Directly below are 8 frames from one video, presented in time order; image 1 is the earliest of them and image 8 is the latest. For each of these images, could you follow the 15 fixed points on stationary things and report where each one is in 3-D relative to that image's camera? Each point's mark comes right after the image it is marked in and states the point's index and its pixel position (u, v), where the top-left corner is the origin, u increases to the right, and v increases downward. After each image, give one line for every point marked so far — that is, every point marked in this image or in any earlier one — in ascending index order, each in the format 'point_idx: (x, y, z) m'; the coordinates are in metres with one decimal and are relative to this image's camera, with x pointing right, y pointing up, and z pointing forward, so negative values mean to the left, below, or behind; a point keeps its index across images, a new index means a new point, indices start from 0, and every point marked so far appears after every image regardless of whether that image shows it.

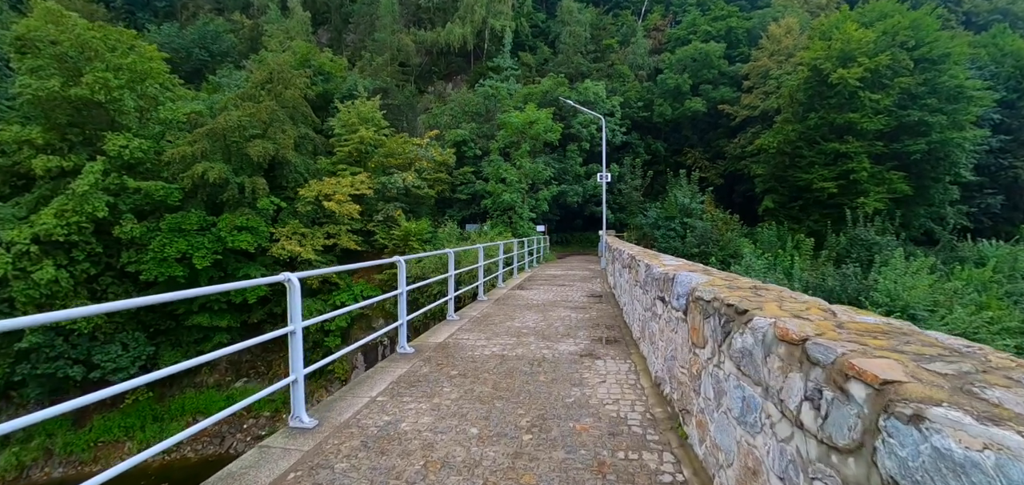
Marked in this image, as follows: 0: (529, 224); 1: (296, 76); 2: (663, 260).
0: (+0.6, +0.6, +14.6) m
1: (-7.1, +5.4, +16.2) m
2: (+1.1, -0.1, +3.5) m
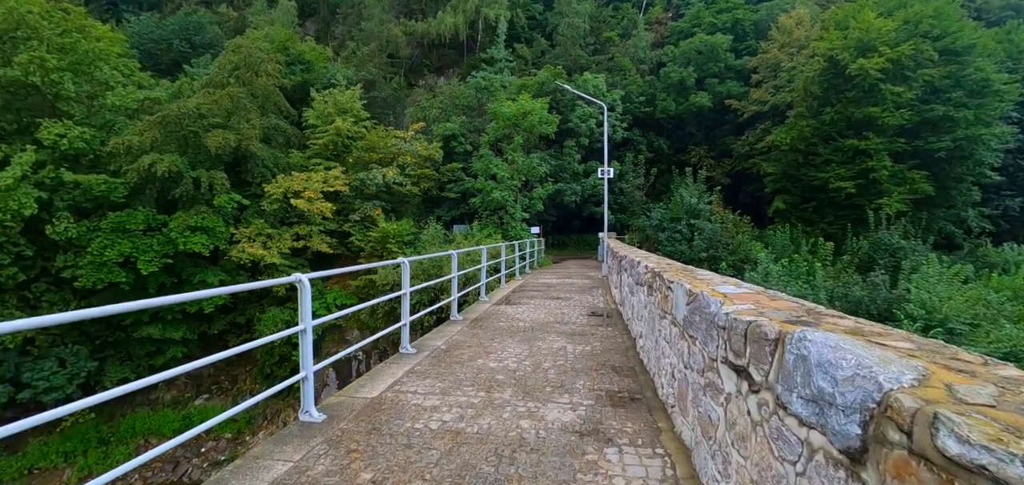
0: (+0.3, +0.5, +13.3) m
1: (-7.3, +5.4, +14.9) m
2: (+0.9, -0.2, +2.2) m
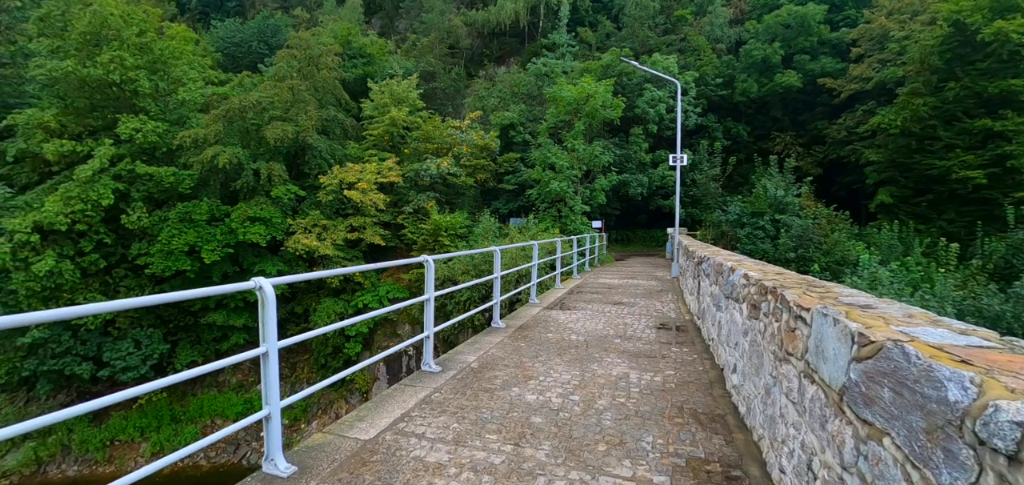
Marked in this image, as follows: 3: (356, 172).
0: (+1.8, +0.6, +12.3) m
1: (-5.5, +5.6, +14.8) m
2: (+1.0, -0.2, +1.2) m
3: (-3.8, +1.8, +12.1) m
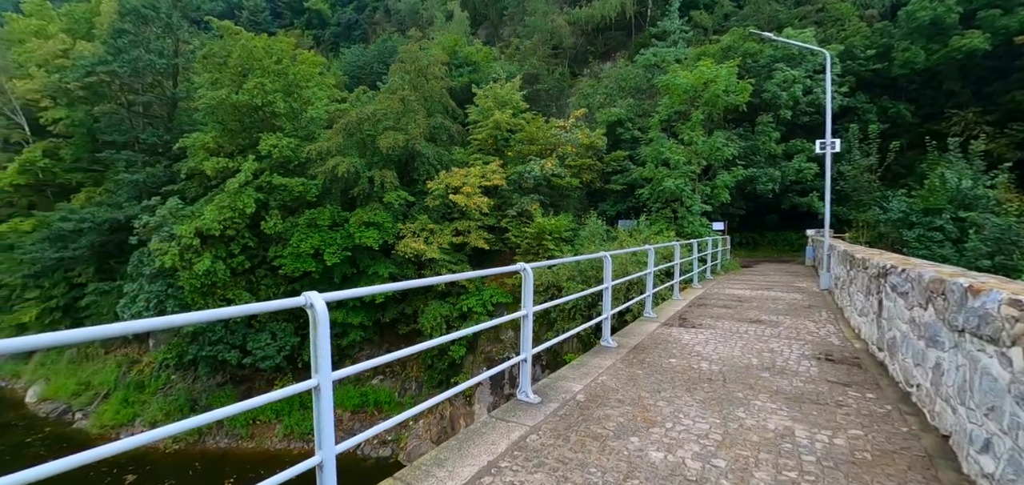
0: (+4.3, +0.5, +11.1) m
1: (-2.3, +5.5, +15.1) m
2: (+1.1, -0.2, +0.4) m
3: (-1.2, +1.7, +12.1) m
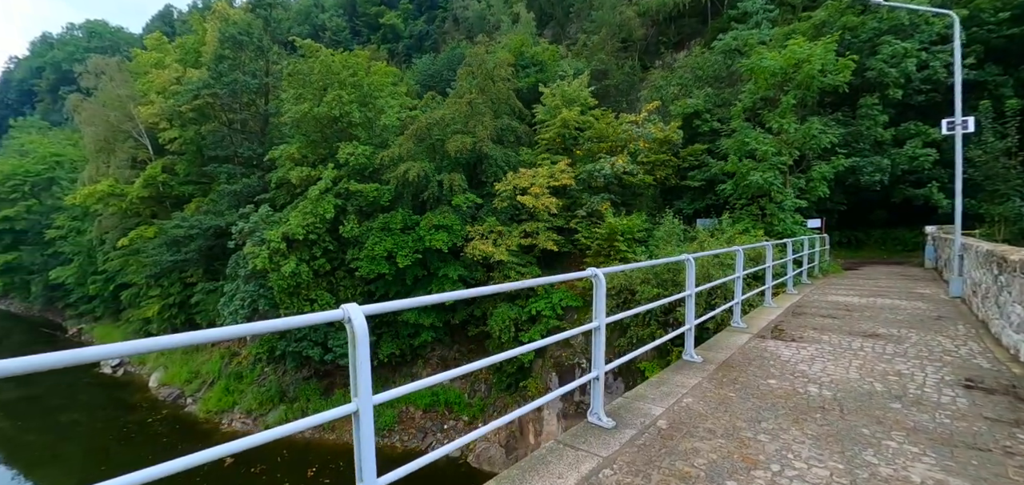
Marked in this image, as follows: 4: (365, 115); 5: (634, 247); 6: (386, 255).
0: (+5.8, +0.5, +10.0) m
1: (-0.3, +5.4, +15.0) m
2: (+1.1, -0.2, 0.0) m
3: (+0.4, +1.6, +11.9) m
4: (-4.4, +3.8, +14.7) m
5: (+2.6, -0.1, +10.5) m
6: (-3.0, -0.3, +11.4) m
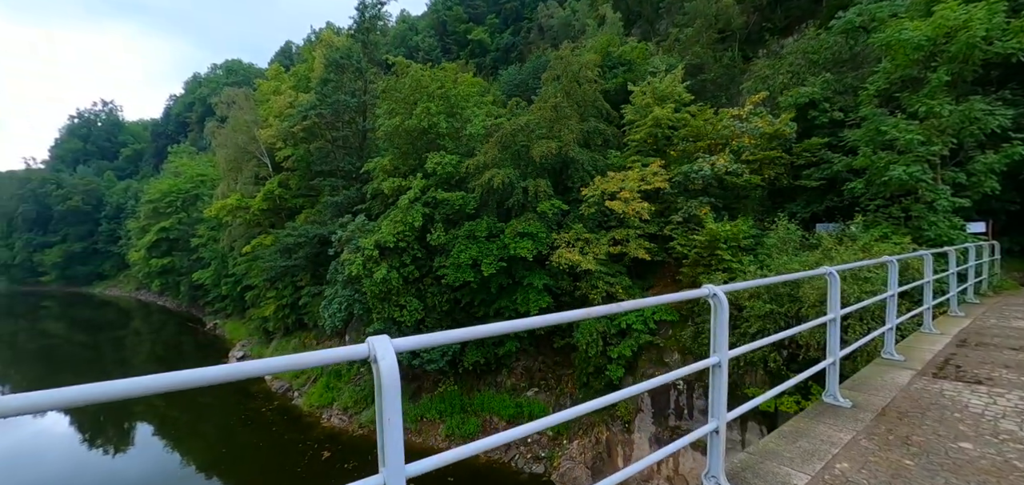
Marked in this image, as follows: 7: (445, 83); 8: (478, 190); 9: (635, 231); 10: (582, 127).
0: (+7.4, +0.4, +8.4) m
1: (+2.3, +5.2, +14.4) m
2: (+1.0, -0.2, -0.7) m
3: (+2.4, +1.4, +11.2) m
4: (-1.9, +3.6, +14.9) m
5: (+4.3, -0.3, +9.4) m
6: (-1.0, -0.5, +11.3) m
7: (-2.2, +5.2, +16.0) m
8: (-0.9, +1.3, +12.0) m
9: (+2.7, +0.2, +10.7) m
10: (+1.8, +3.0, +12.7) m
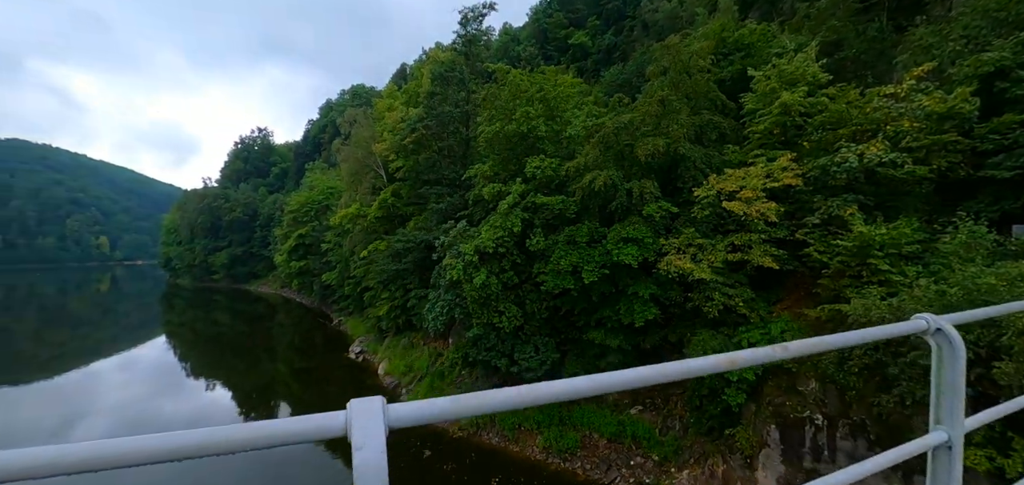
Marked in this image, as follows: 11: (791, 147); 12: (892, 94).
0: (+8.8, +0.3, +6.2) m
1: (+5.0, +5.0, +13.2) m
2: (+0.7, -0.2, -1.4) m
3: (+4.5, +1.3, +9.9) m
4: (+1.1, +3.4, +14.4) m
5: (+6.0, -0.4, +7.8) m
6: (+1.2, -0.6, +10.7) m
7: (+1.0, +5.1, +15.6) m
8: (+1.5, +1.2, +11.4) m
9: (+4.7, +0.1, +9.3) m
10: (+4.2, +2.9, +11.5) m
11: (+6.1, +2.1, +10.9) m
12: (+7.7, +3.0, +10.2) m
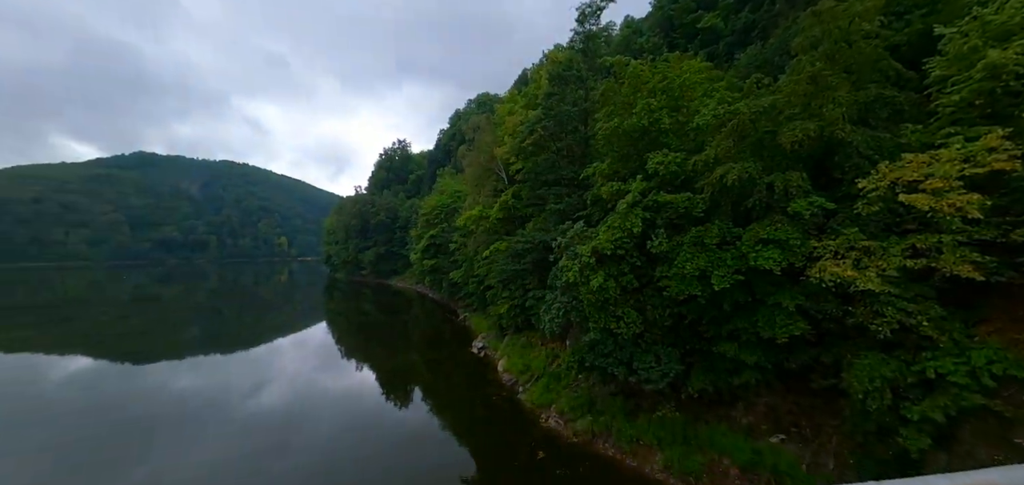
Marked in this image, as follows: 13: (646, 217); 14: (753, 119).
0: (+9.8, +0.3, +3.4) m
1: (+7.9, +5.0, +11.1) m
2: (+0.1, -0.2, -2.1) m
3: (+6.6, +1.3, +8.0) m
4: (+4.3, +3.4, +13.2) m
5: (+7.5, -0.4, +5.6) m
6: (+3.5, -0.6, +9.6) m
7: (+4.5, +5.0, +14.4) m
8: (+4.0, +1.1, +10.2) m
9: (+6.6, +0.1, +7.4) m
10: (+6.7, +2.8, +9.6) m
11: (+8.3, +2.0, +8.6) m
12: (+9.8, +2.9, +7.5) m
13: (+2.8, +0.6, +10.9) m
14: (+4.8, +2.6, +9.9) m
